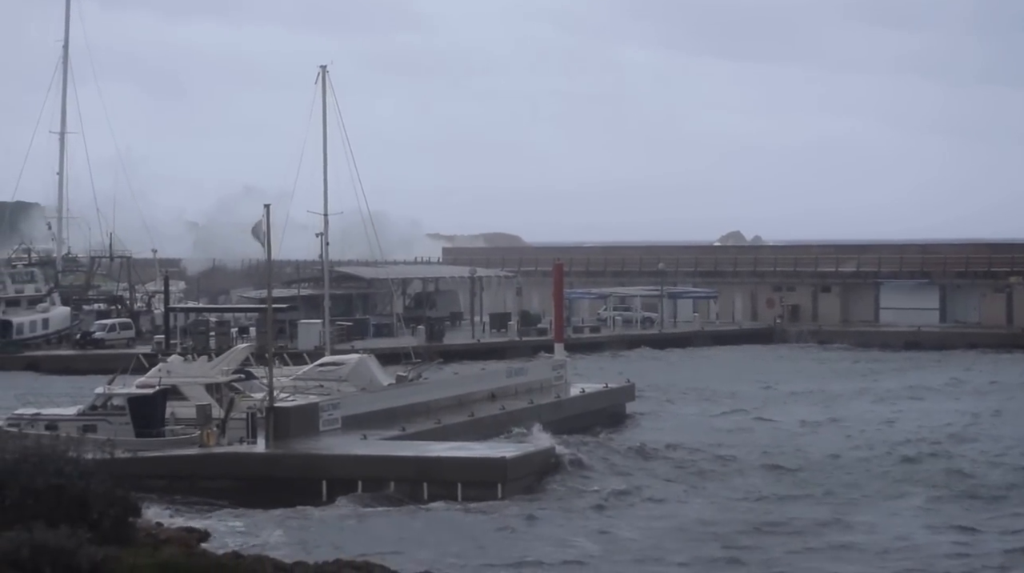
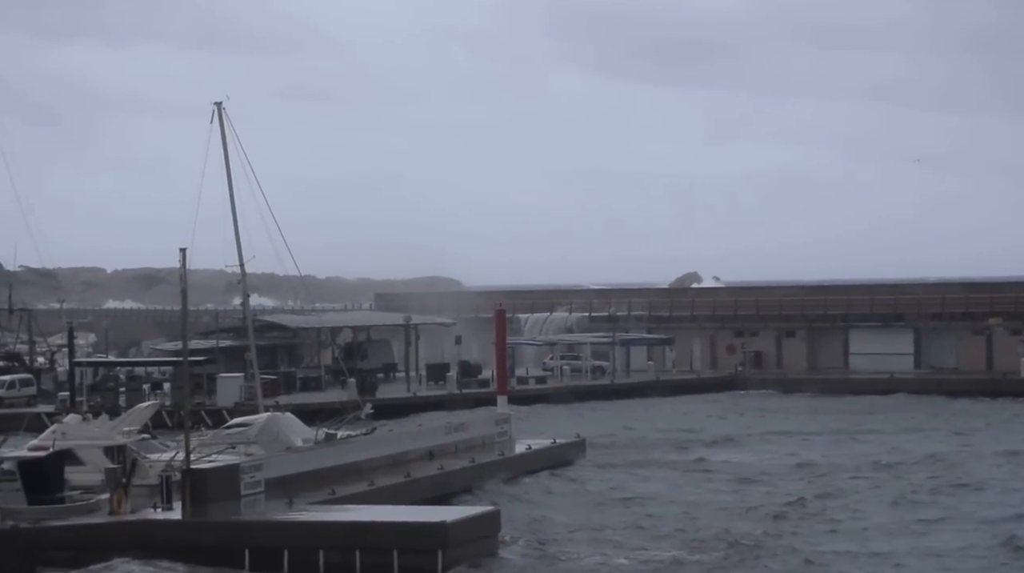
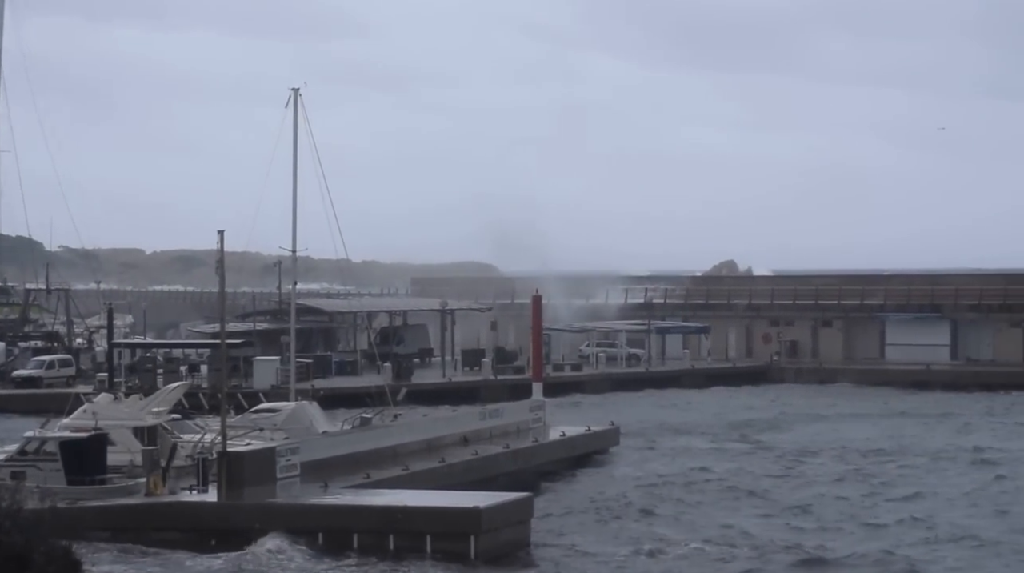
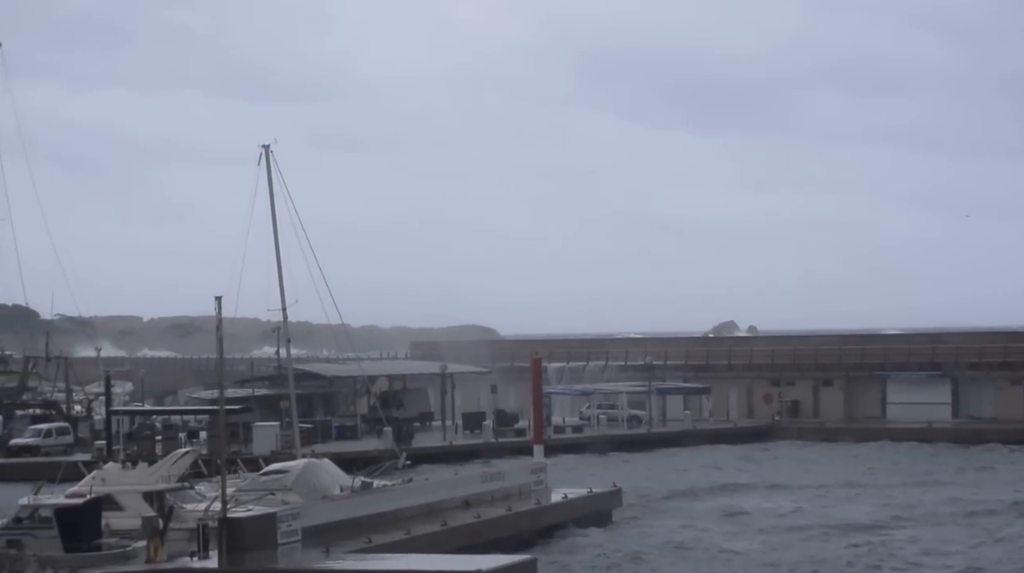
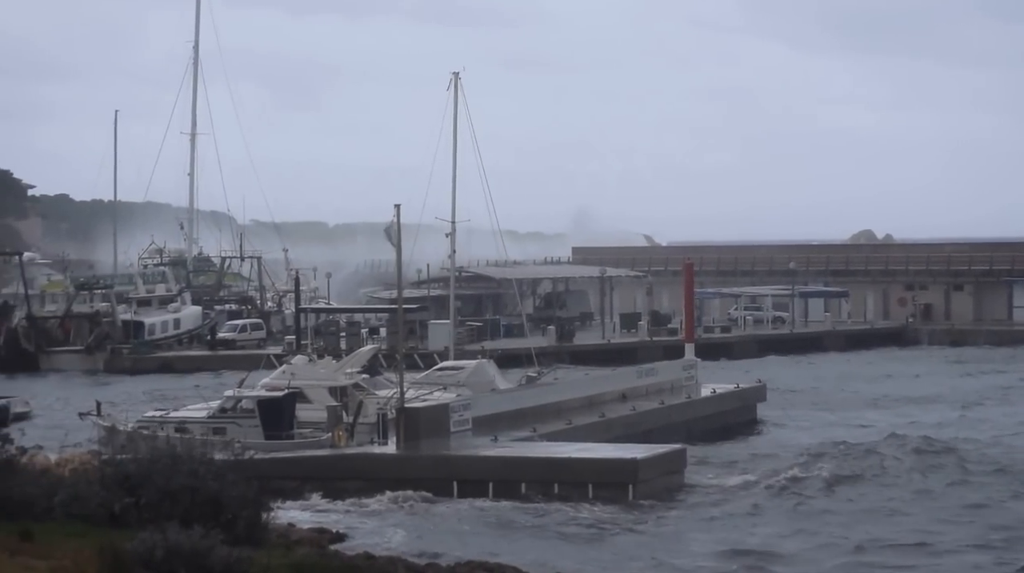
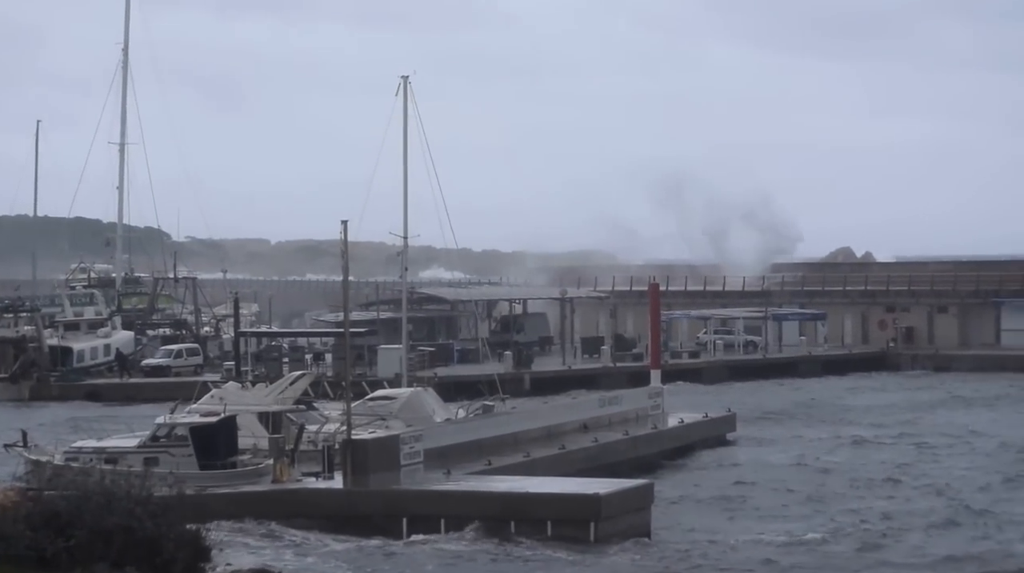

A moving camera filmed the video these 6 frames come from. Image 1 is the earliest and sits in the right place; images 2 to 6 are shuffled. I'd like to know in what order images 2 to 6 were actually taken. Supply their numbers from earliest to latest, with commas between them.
5, 6, 3, 2, 4
